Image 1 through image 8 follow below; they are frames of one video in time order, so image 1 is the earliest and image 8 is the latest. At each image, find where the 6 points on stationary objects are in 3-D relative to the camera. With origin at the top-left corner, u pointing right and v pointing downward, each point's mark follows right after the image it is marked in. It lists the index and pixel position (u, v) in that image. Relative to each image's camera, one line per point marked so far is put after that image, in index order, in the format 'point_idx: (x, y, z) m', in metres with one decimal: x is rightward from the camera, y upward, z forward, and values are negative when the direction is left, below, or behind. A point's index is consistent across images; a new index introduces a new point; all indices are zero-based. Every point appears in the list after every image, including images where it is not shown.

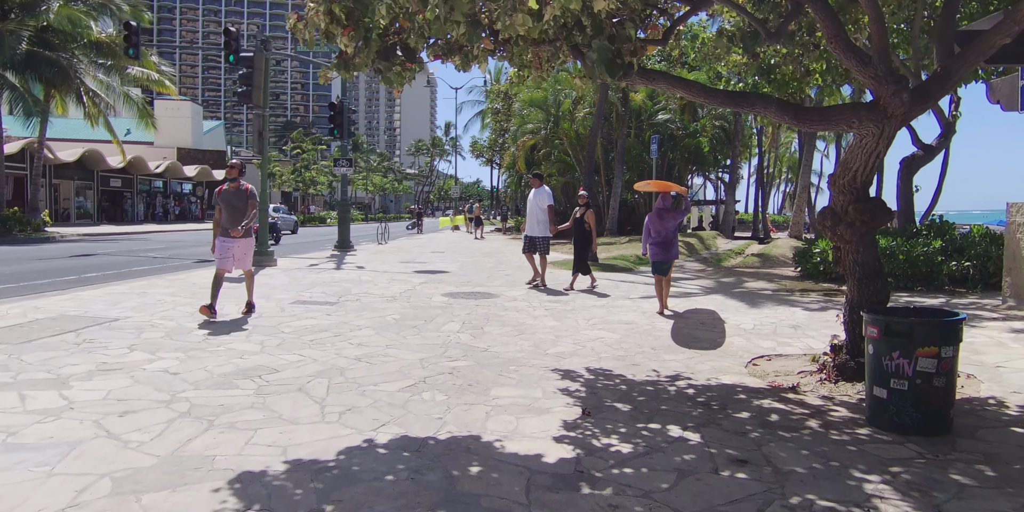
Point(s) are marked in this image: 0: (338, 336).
0: (-1.9, -0.9, +6.6) m
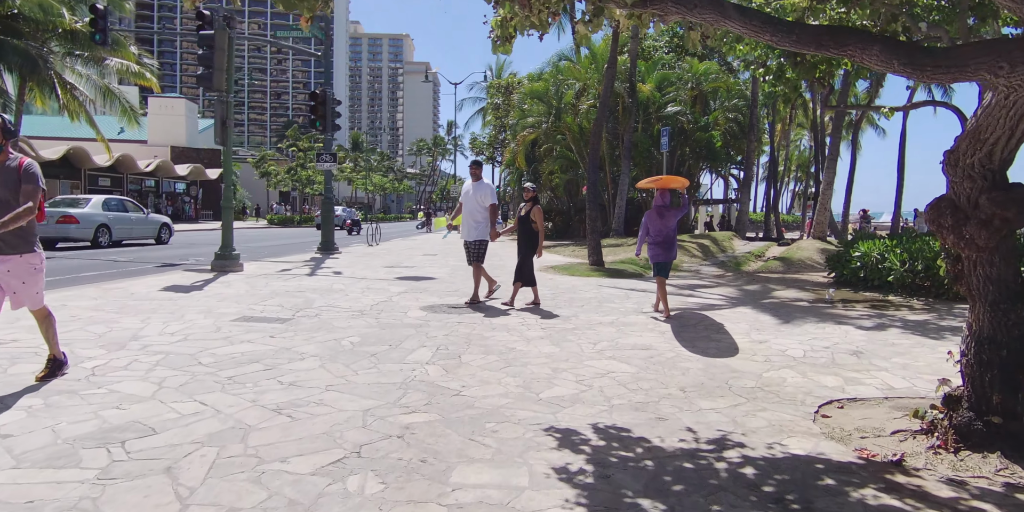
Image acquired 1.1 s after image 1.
0: (-2.1, -1.0, +5.0) m
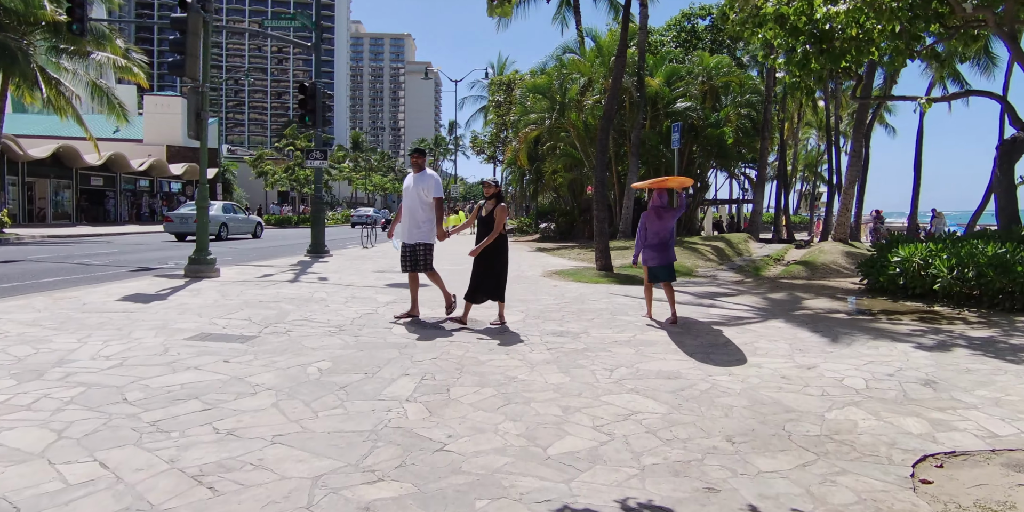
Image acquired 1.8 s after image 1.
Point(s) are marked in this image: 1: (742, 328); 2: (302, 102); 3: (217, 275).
0: (-2.1, -1.1, +4.0) m
1: (+2.8, -0.9, +7.2) m
2: (-5.7, +4.2, +16.0) m
3: (-5.5, -0.4, +10.9) m
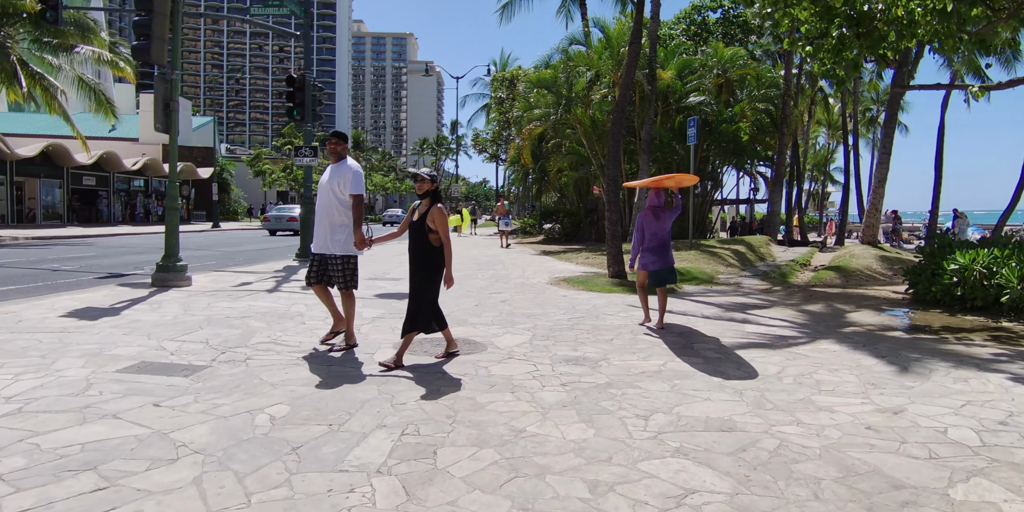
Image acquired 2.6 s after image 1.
0: (-2.0, -1.2, +2.9) m
1: (+2.9, -1.0, +6.1) m
2: (-5.6, +4.1, +14.9) m
3: (-5.4, -0.5, +9.7) m
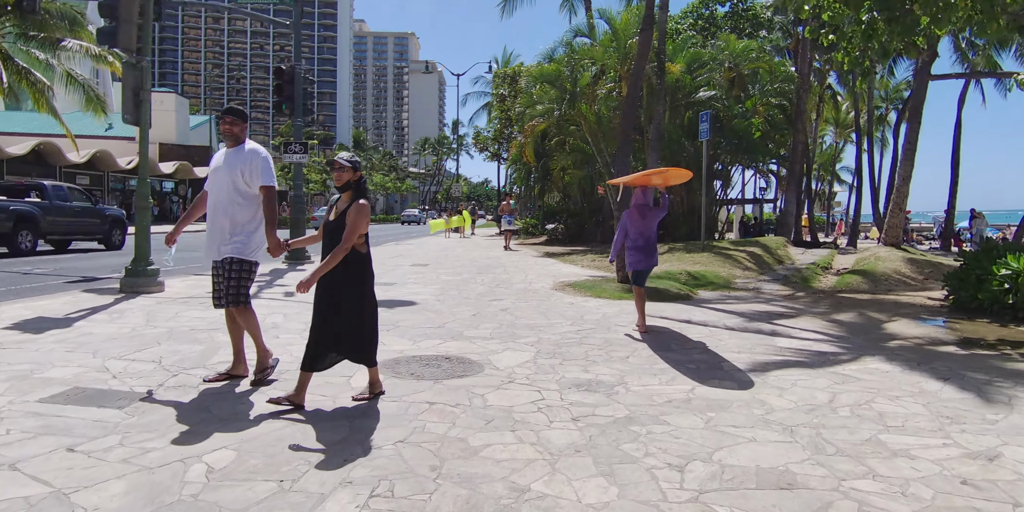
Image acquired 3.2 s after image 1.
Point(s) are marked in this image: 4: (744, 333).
0: (-2.0, -1.2, +2.1) m
1: (+2.9, -1.0, +5.3) m
2: (-5.6, +4.0, +14.1) m
3: (-5.4, -0.5, +8.9) m
4: (+2.8, -0.9, +7.0) m
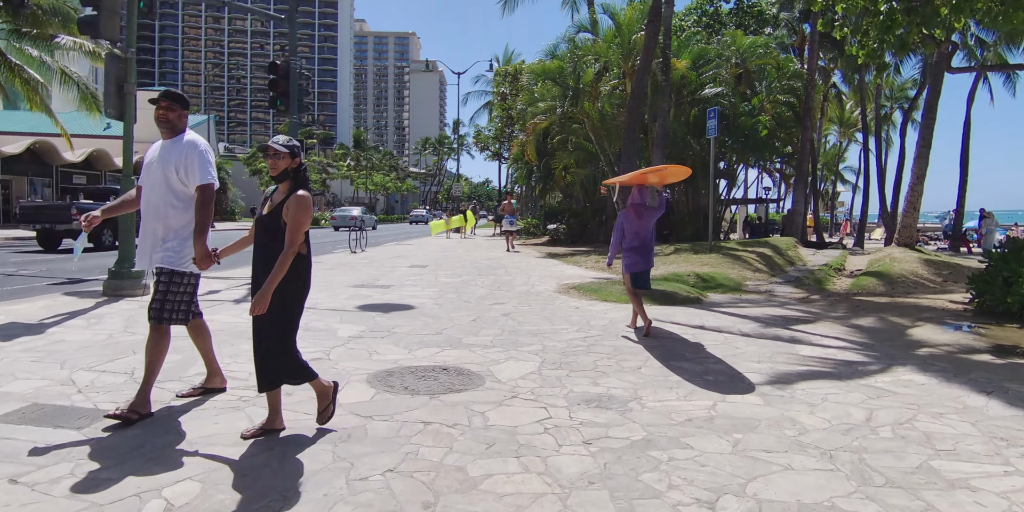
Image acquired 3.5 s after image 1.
0: (-2.0, -1.2, +1.7) m
1: (+2.9, -1.1, +4.8) m
2: (-5.5, +4.0, +13.7) m
3: (-5.3, -0.5, +8.5) m
4: (+2.8, -0.9, +6.6) m
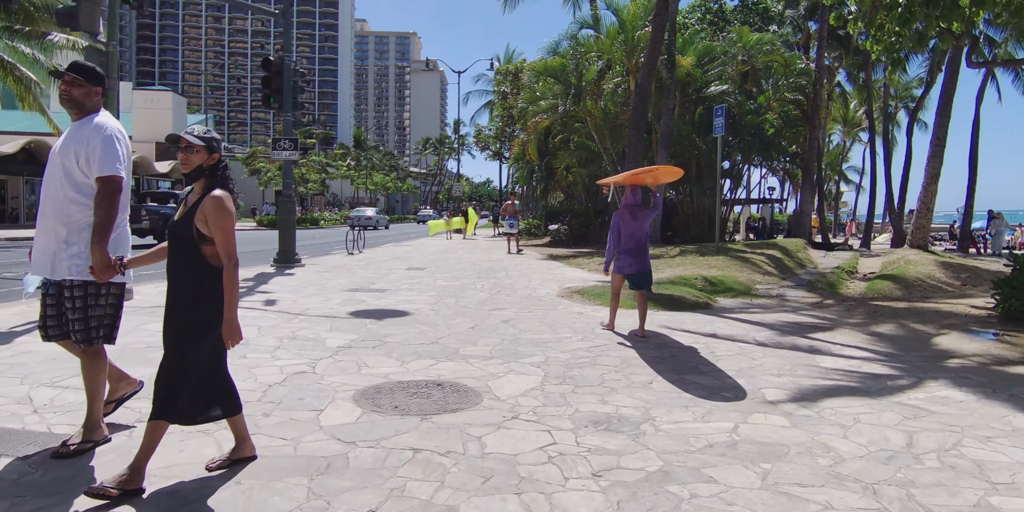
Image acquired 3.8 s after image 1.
0: (-2.0, -1.3, +1.3) m
1: (+2.9, -1.1, +4.4) m
2: (-5.5, +4.0, +13.3) m
3: (-5.3, -0.6, +8.1) m
4: (+2.8, -1.0, +6.2) m
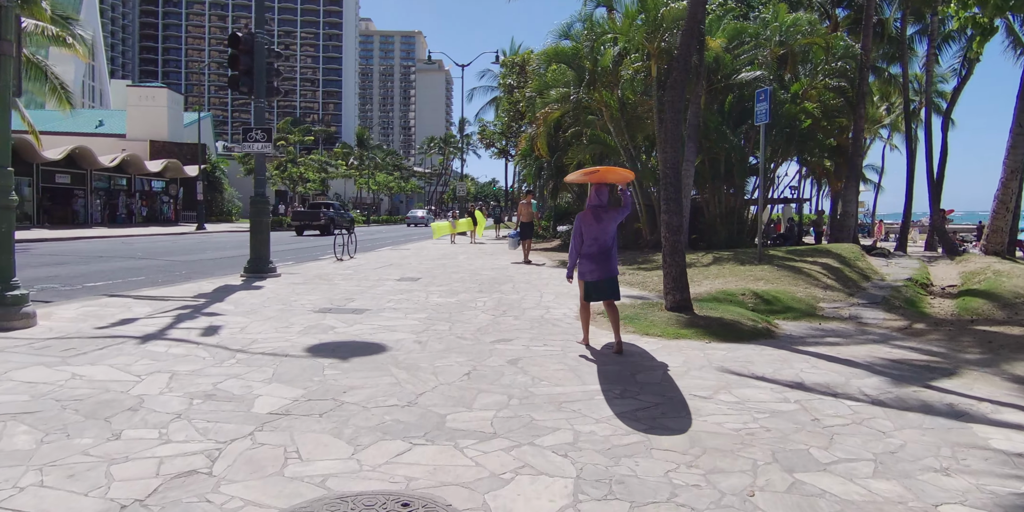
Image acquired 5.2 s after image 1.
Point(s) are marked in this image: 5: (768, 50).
0: (-2.0, -1.4, -0.6) m
1: (+3.0, -1.3, +2.5) m
2: (-5.4, +3.8, +11.5) m
3: (-5.2, -0.7, +6.3) m
4: (+2.9, -1.2, +4.3) m
5: (+6.9, +5.6, +16.0) m
